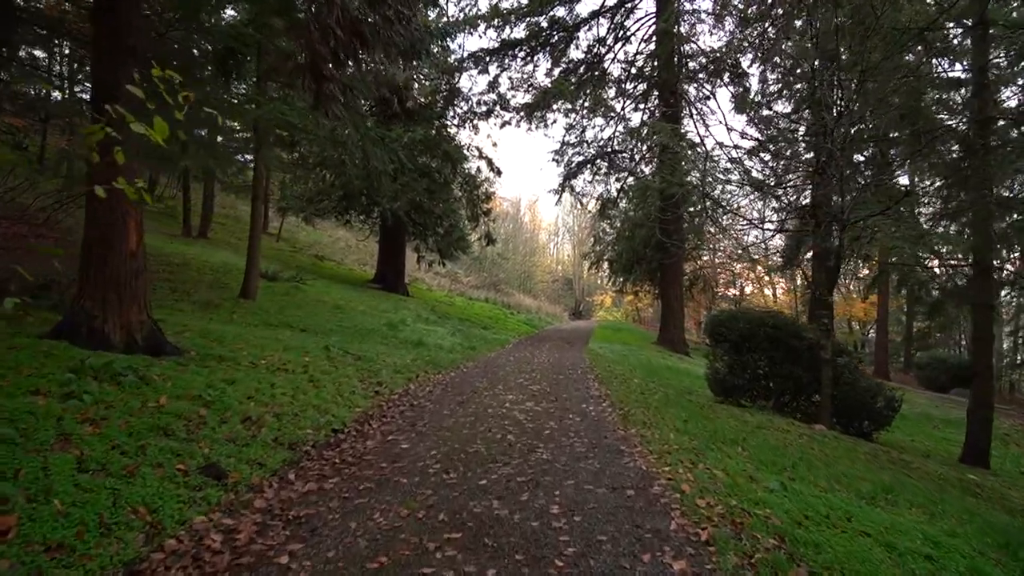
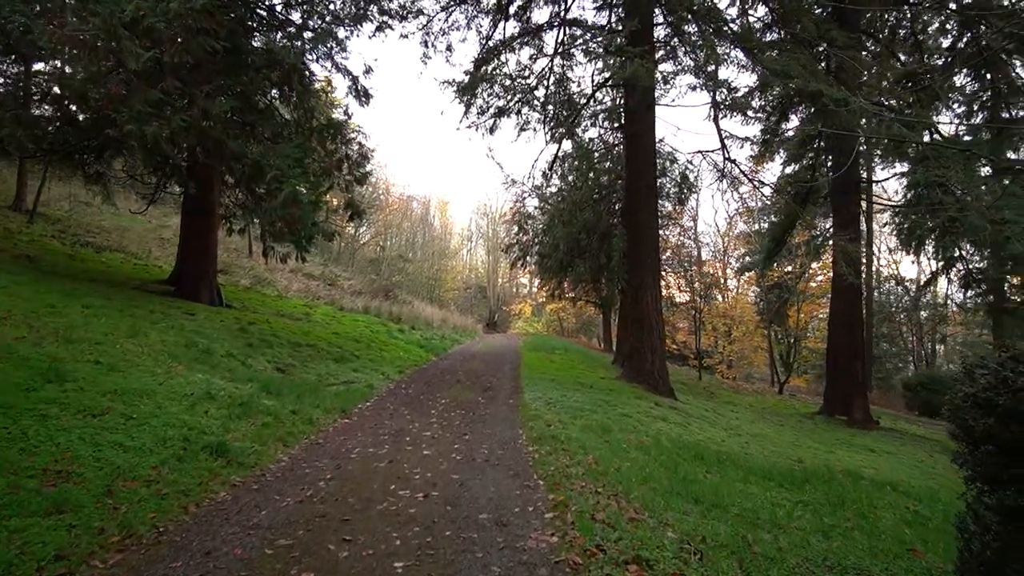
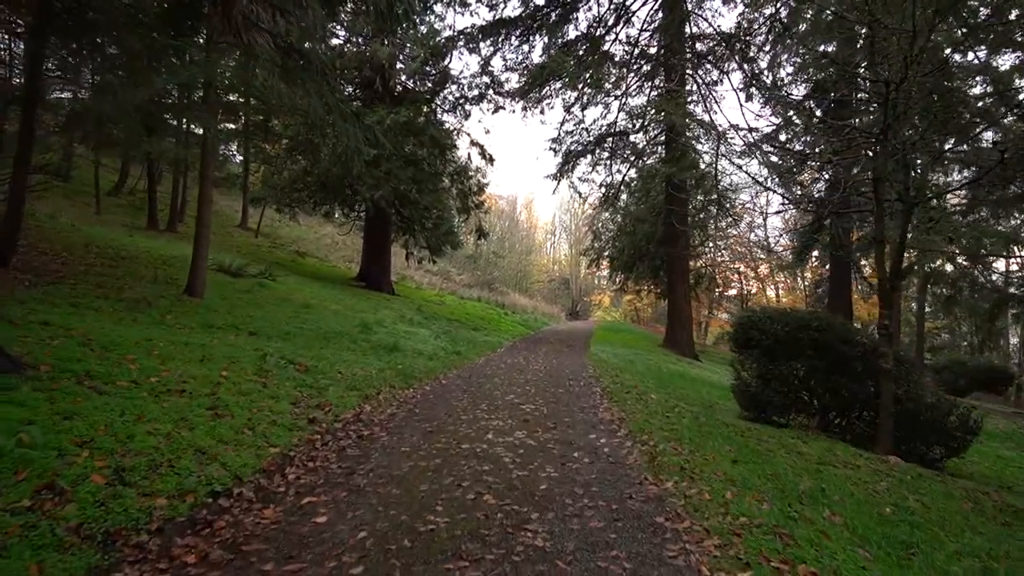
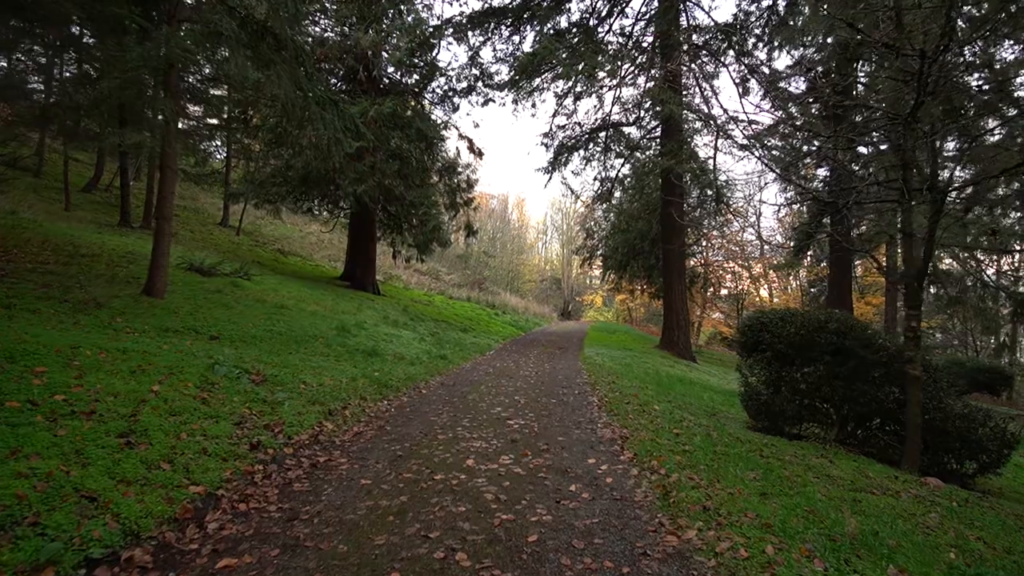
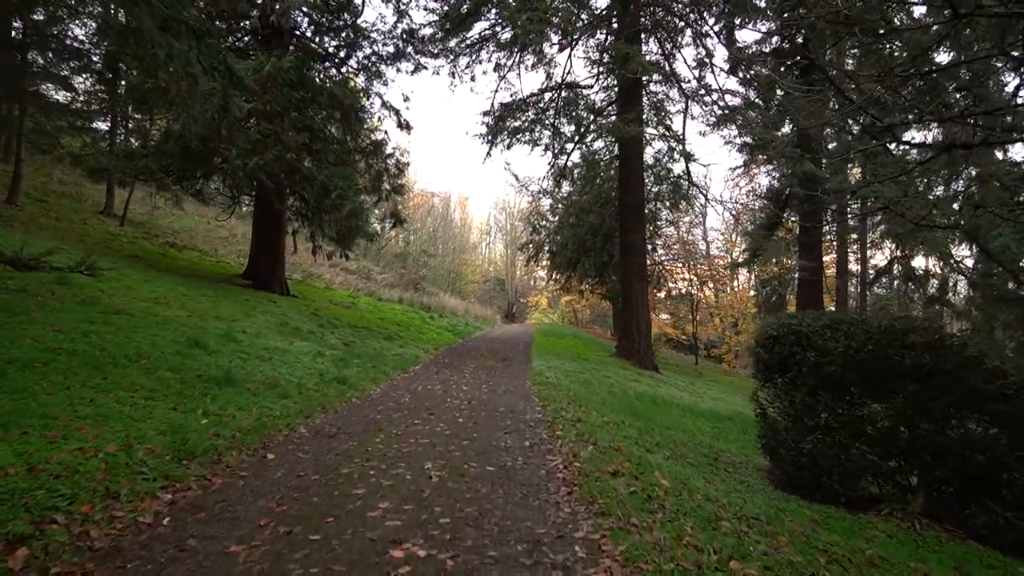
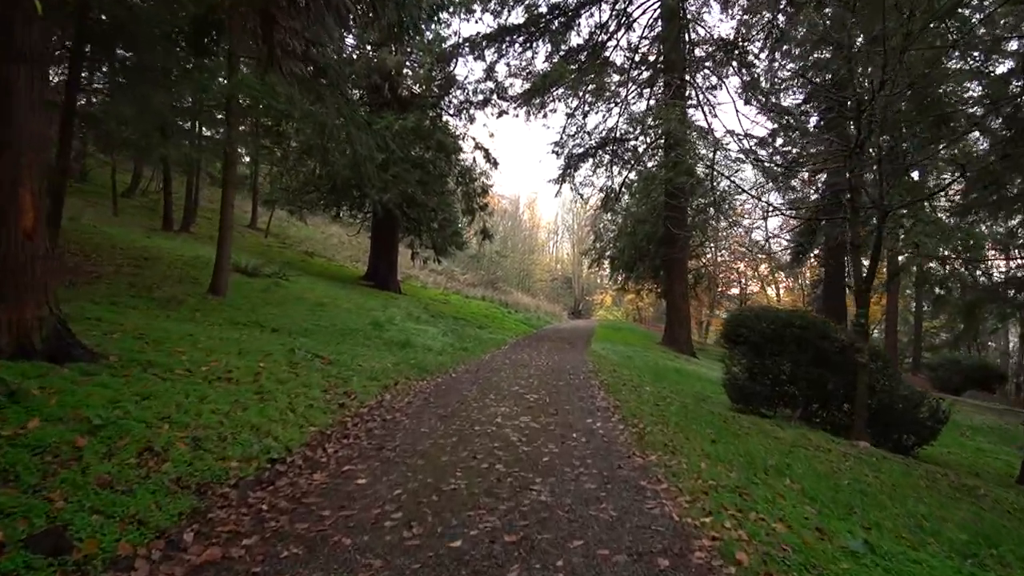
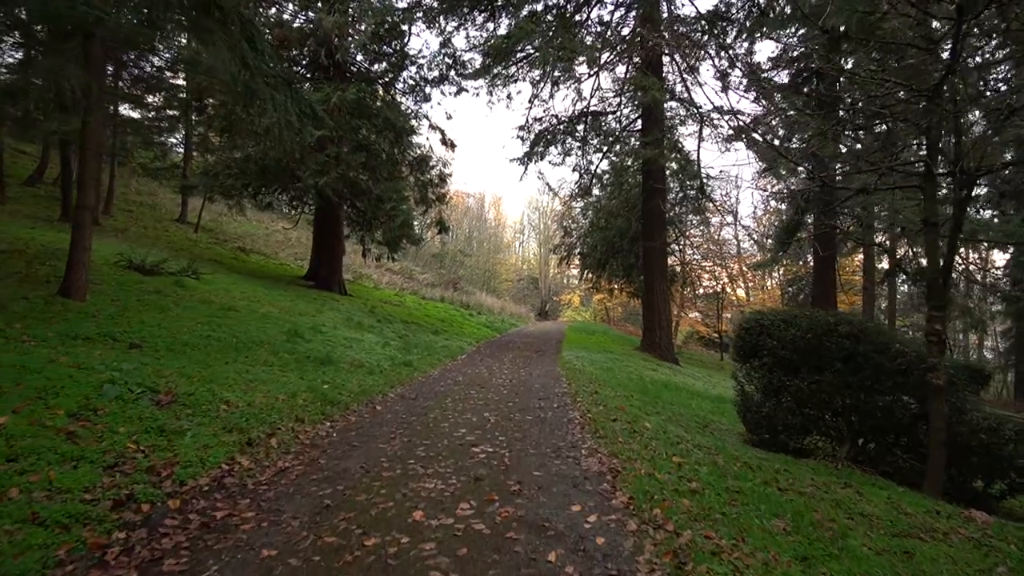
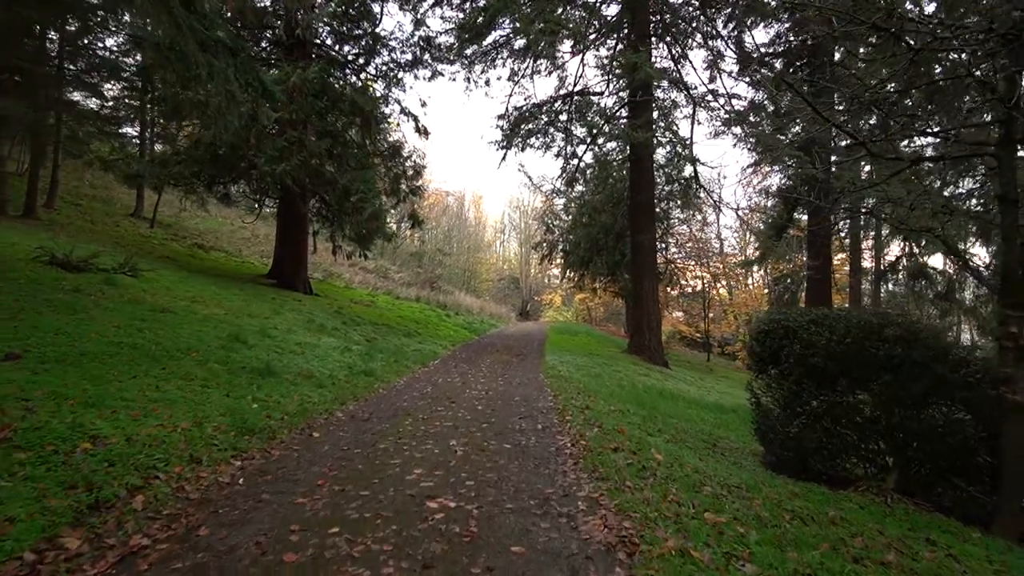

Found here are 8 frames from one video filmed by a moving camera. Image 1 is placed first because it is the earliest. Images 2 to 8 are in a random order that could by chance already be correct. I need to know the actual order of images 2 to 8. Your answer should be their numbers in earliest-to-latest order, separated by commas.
6, 3, 4, 7, 8, 5, 2
